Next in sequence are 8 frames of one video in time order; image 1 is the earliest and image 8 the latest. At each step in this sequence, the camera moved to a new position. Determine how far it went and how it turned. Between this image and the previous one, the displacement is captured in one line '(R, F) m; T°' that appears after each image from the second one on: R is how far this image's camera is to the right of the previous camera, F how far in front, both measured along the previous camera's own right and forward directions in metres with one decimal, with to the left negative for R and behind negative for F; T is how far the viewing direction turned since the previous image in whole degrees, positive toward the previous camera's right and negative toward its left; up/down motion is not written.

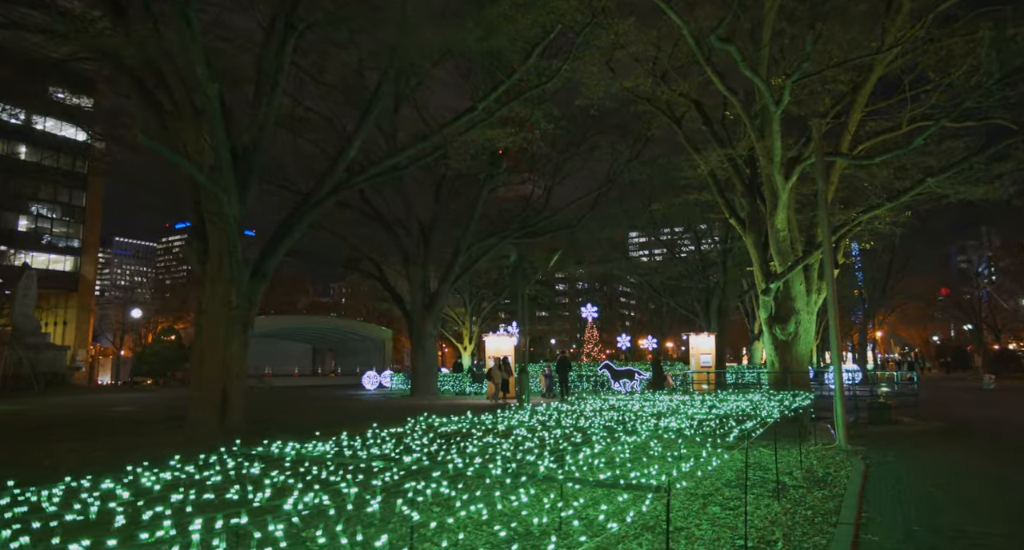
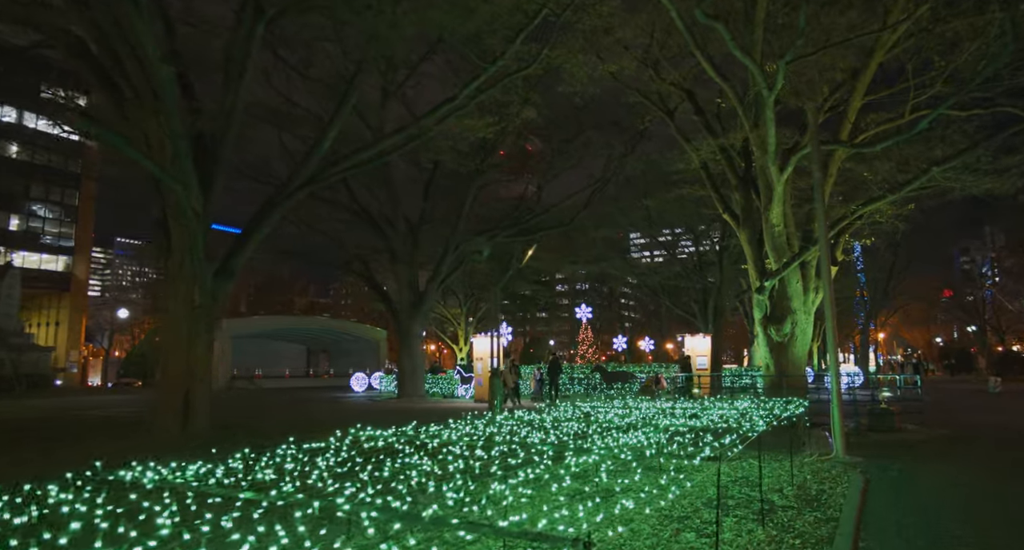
(+0.5, +0.8) m; 0°
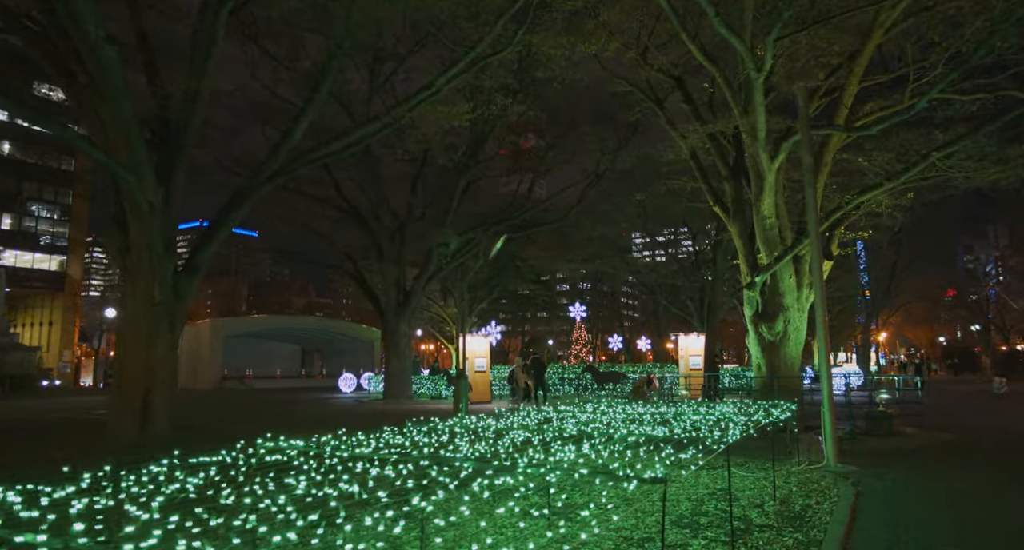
(+0.5, +0.8) m; 0°
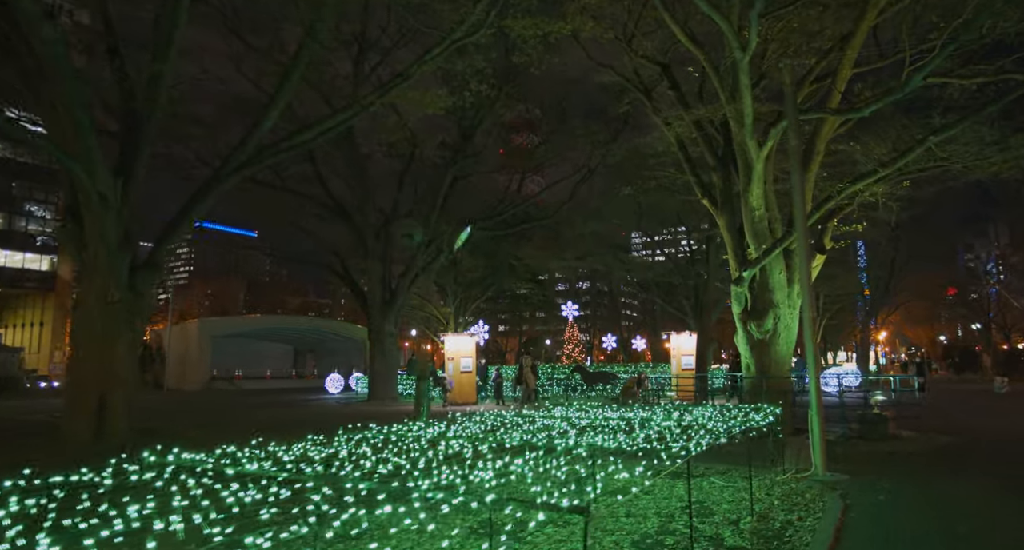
(+0.5, +0.7) m; 0°
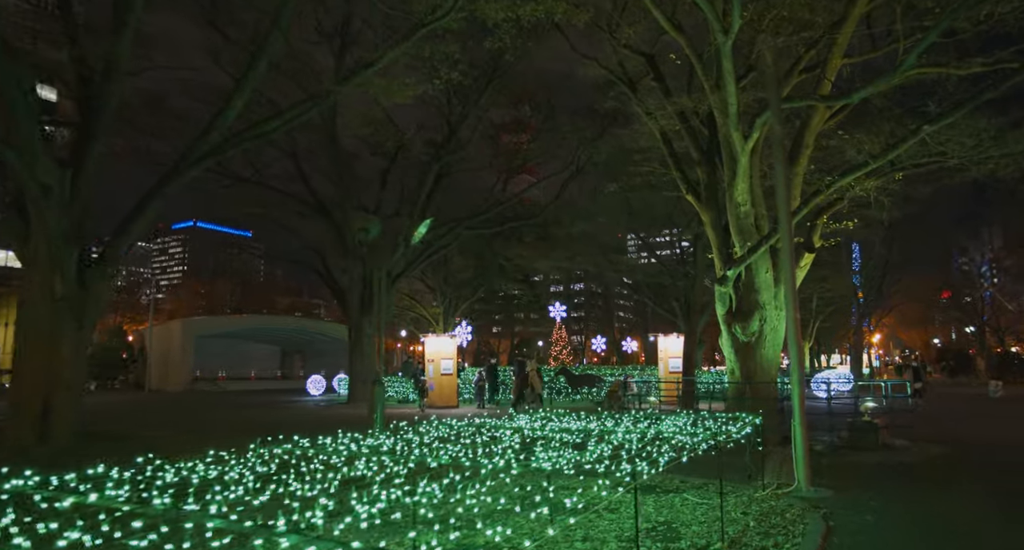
(+0.4, +0.7) m; 0°
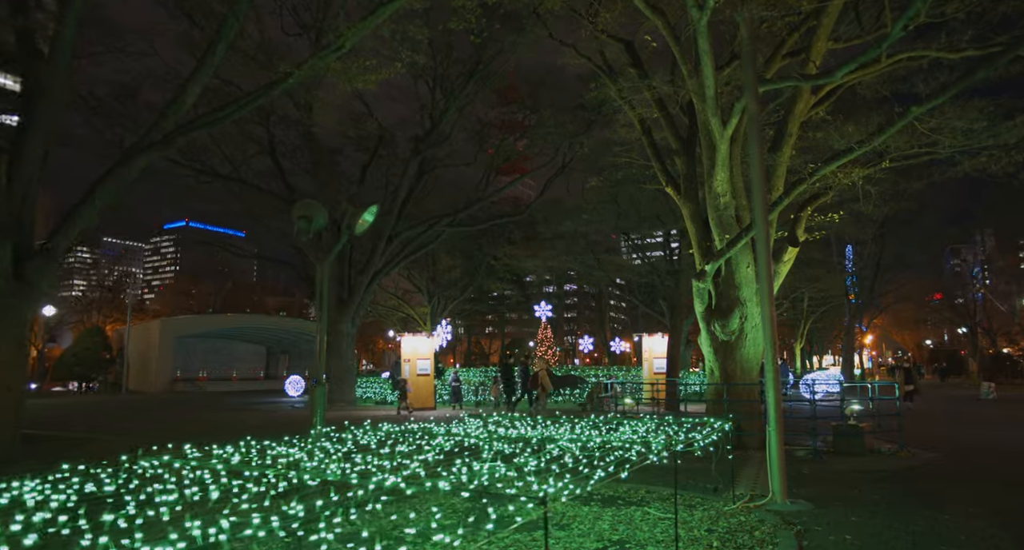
(+0.5, +0.7) m; 0°
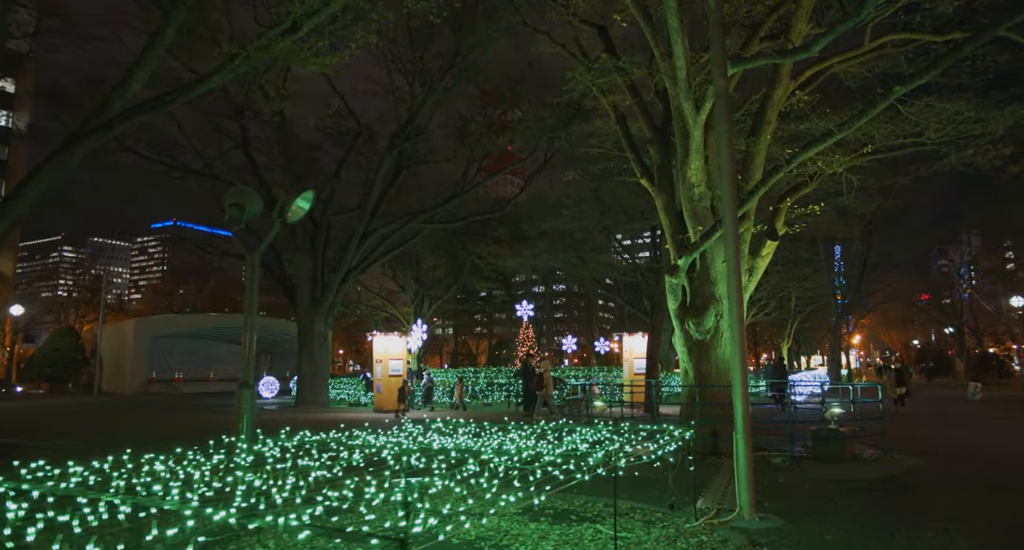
(+0.5, +0.7) m; +1°
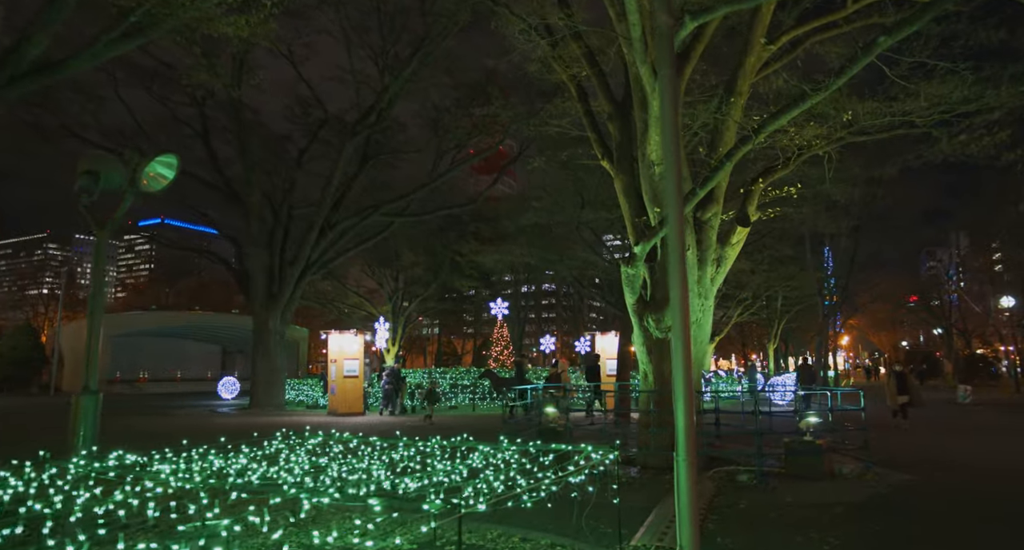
(+0.8, +1.3) m; +1°
